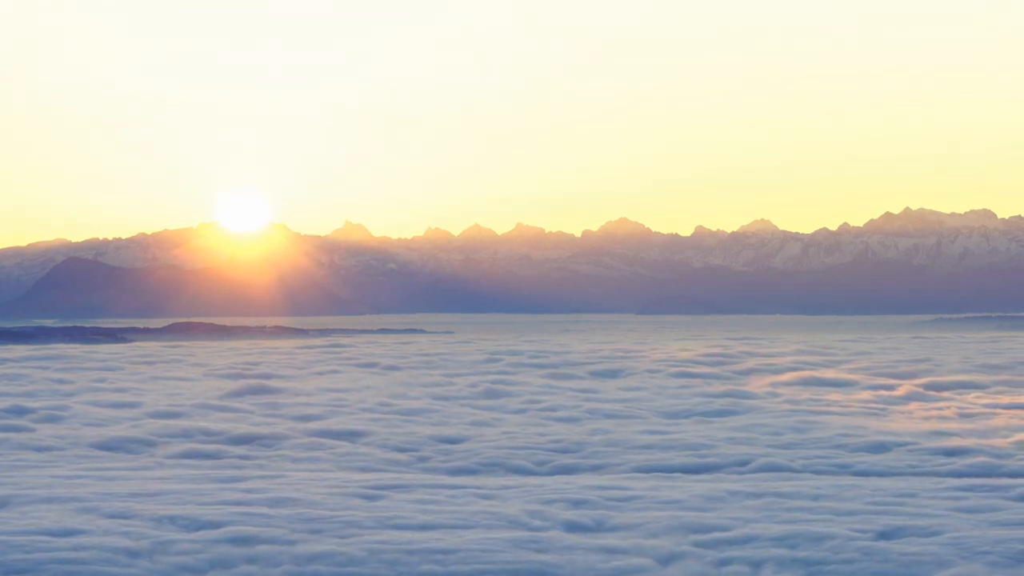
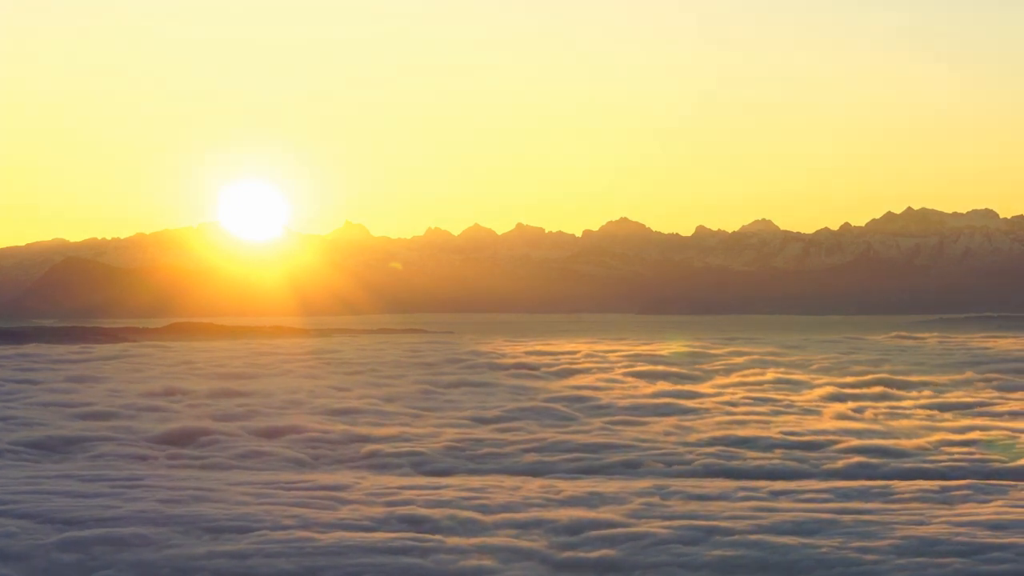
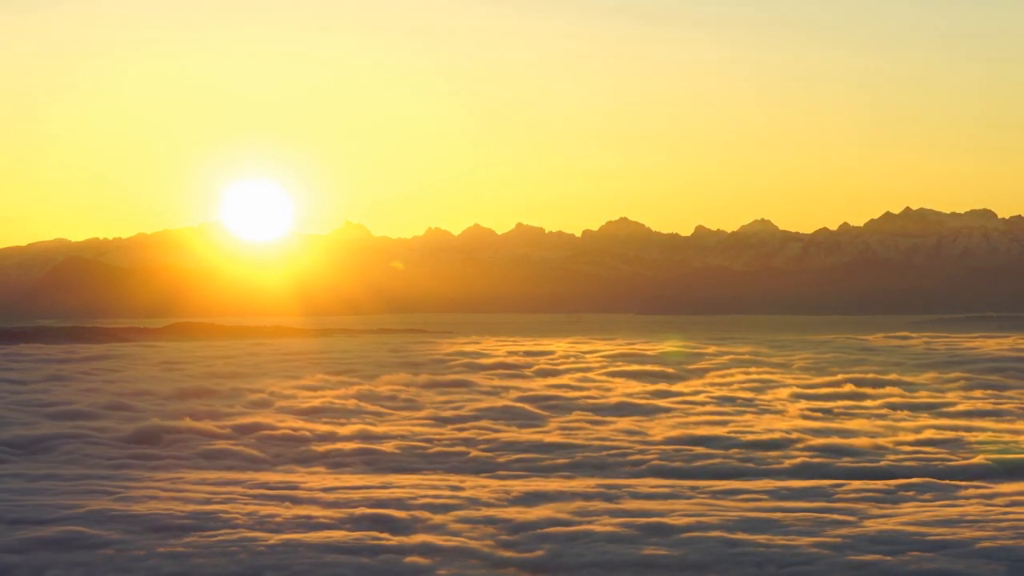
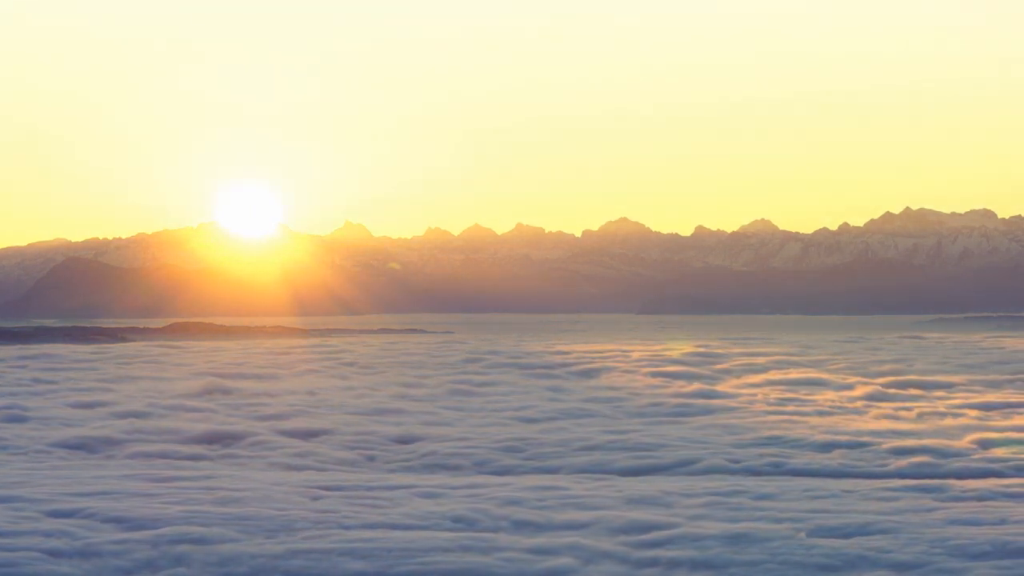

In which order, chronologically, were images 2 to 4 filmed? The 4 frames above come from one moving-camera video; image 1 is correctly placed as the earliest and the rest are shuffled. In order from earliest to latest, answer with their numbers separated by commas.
4, 2, 3
